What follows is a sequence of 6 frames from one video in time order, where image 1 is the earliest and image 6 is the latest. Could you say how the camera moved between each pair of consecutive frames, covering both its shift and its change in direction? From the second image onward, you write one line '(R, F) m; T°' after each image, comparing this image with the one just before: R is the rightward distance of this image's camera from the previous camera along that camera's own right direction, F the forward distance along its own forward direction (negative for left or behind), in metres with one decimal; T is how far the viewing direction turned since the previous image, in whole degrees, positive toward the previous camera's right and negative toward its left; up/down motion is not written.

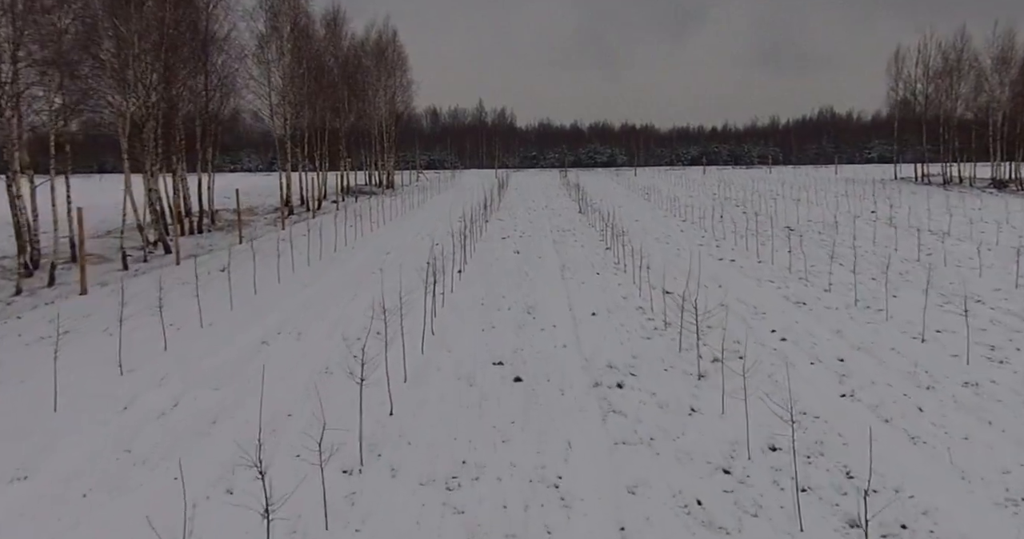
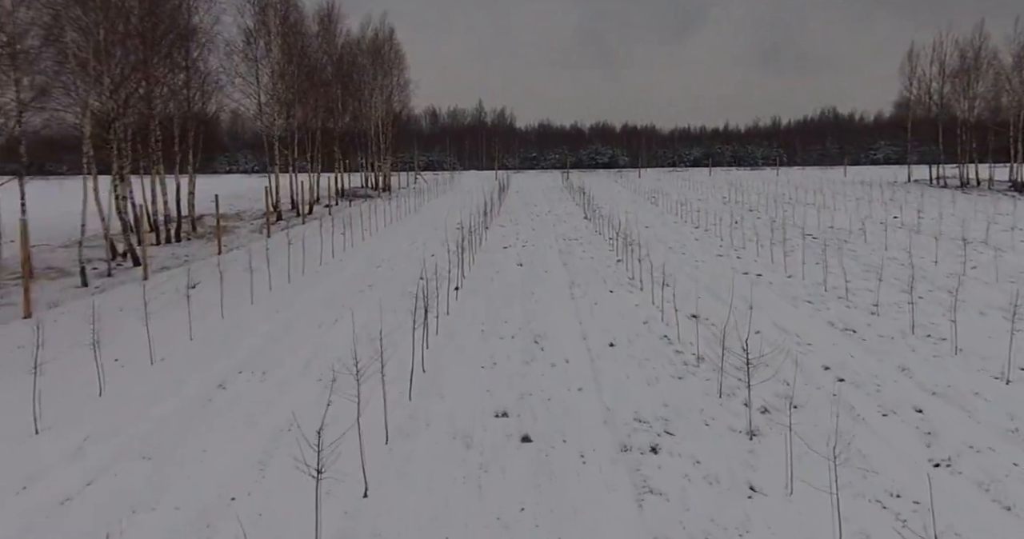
(0.0, +1.2) m; 0°
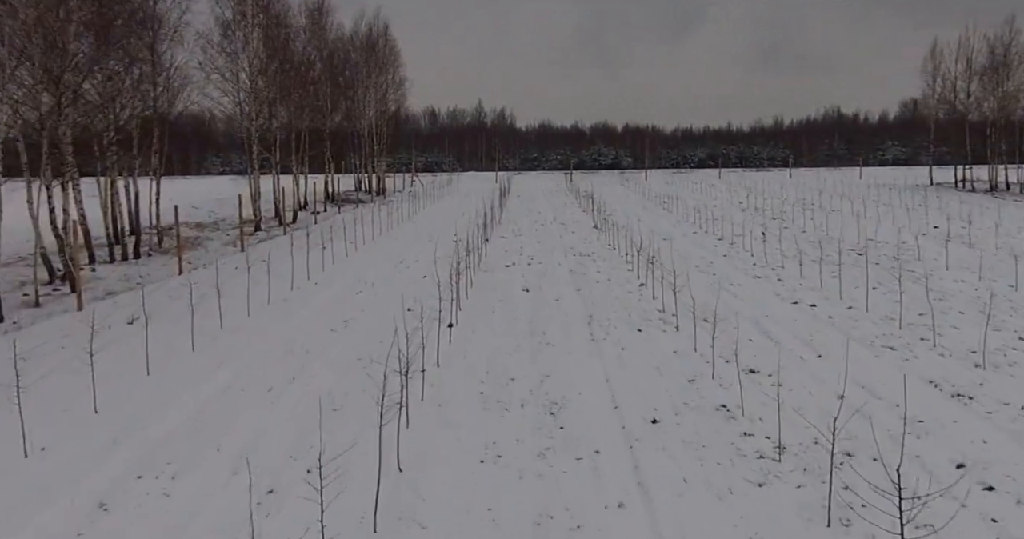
(-0.1, +1.8) m; 0°
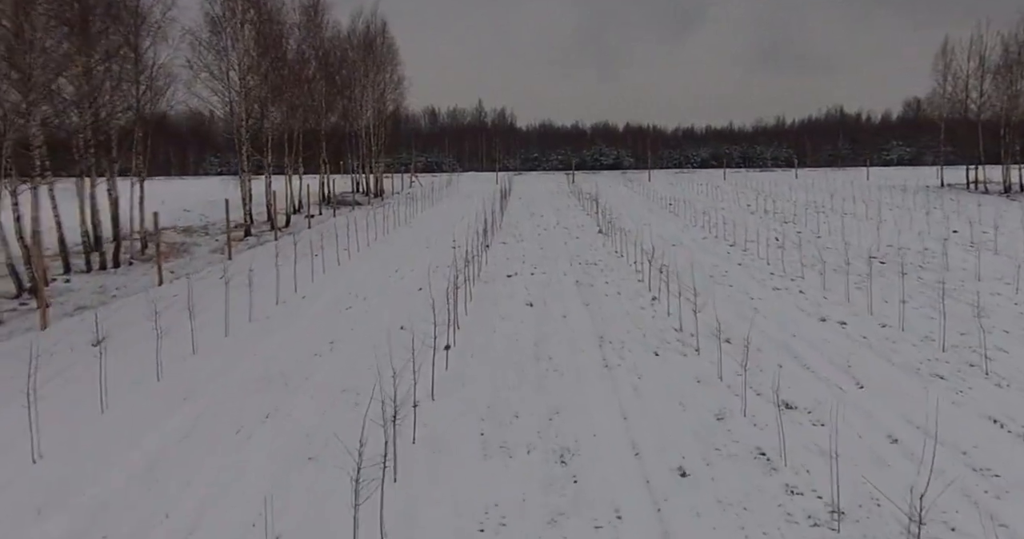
(0.0, +0.8) m; 0°
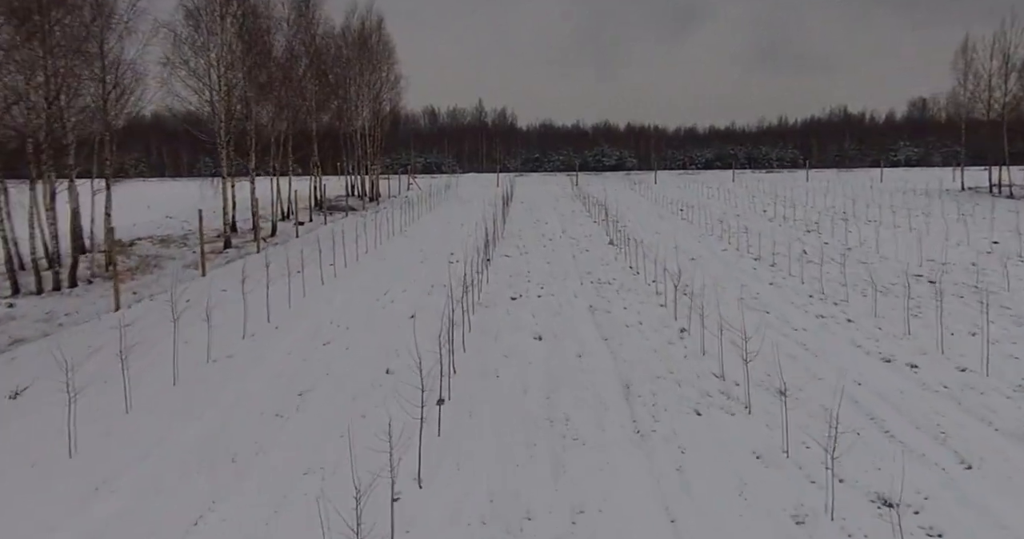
(-0.1, +1.4) m; 0°
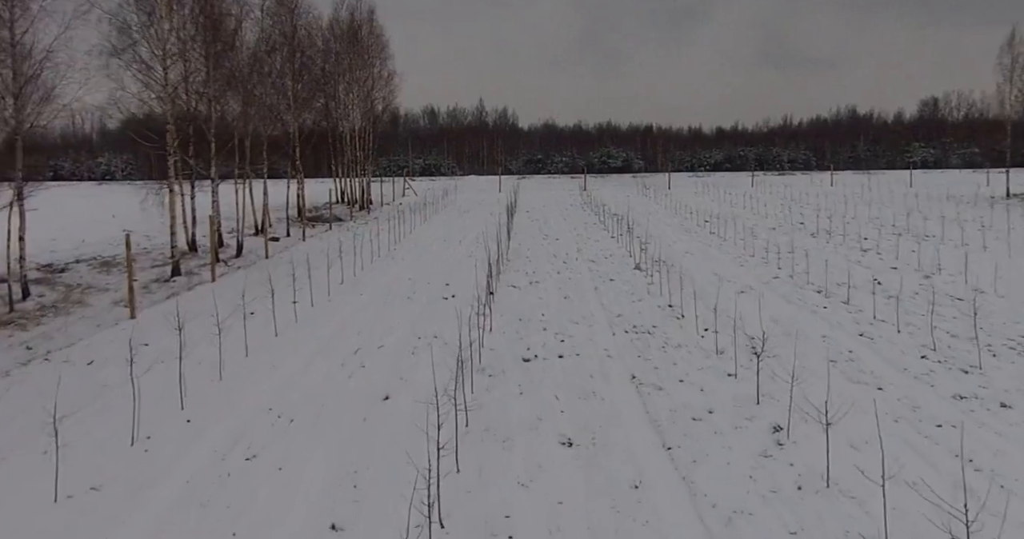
(-0.1, +2.7) m; 0°
